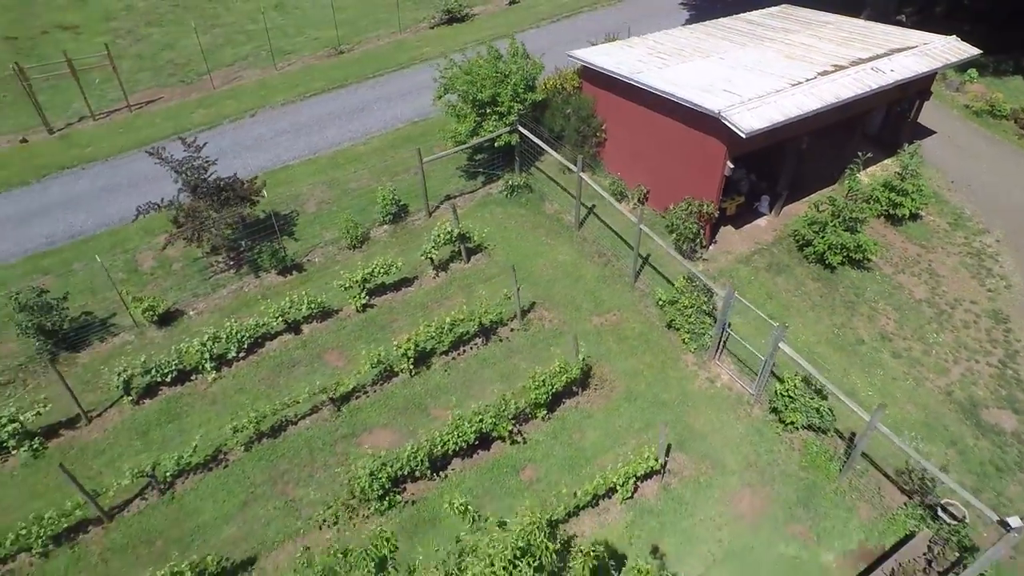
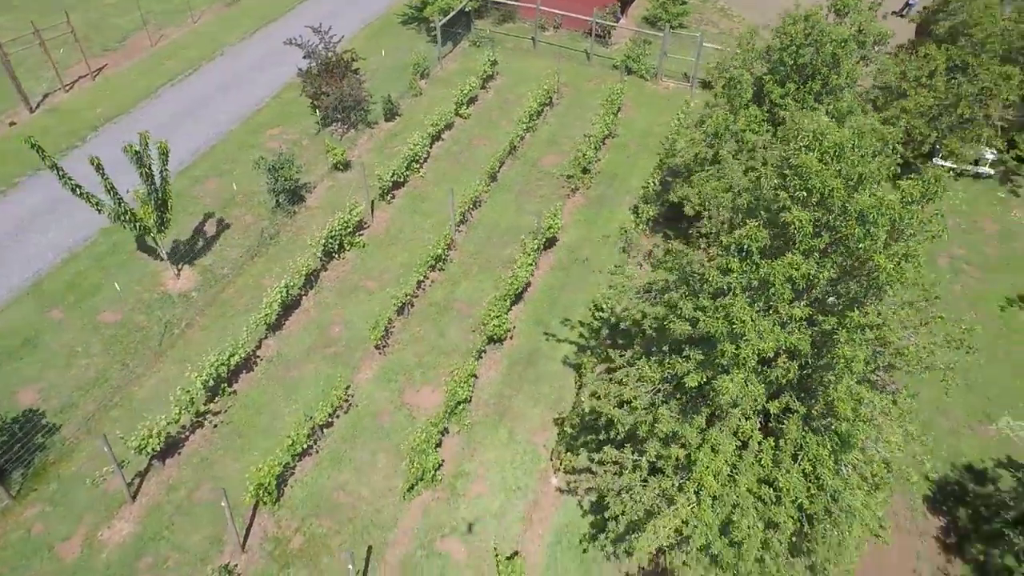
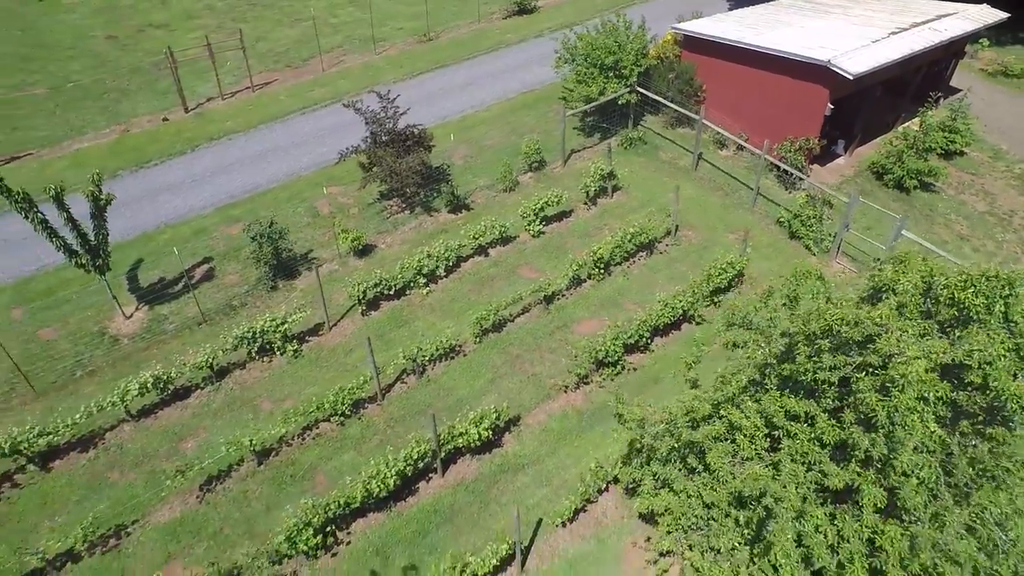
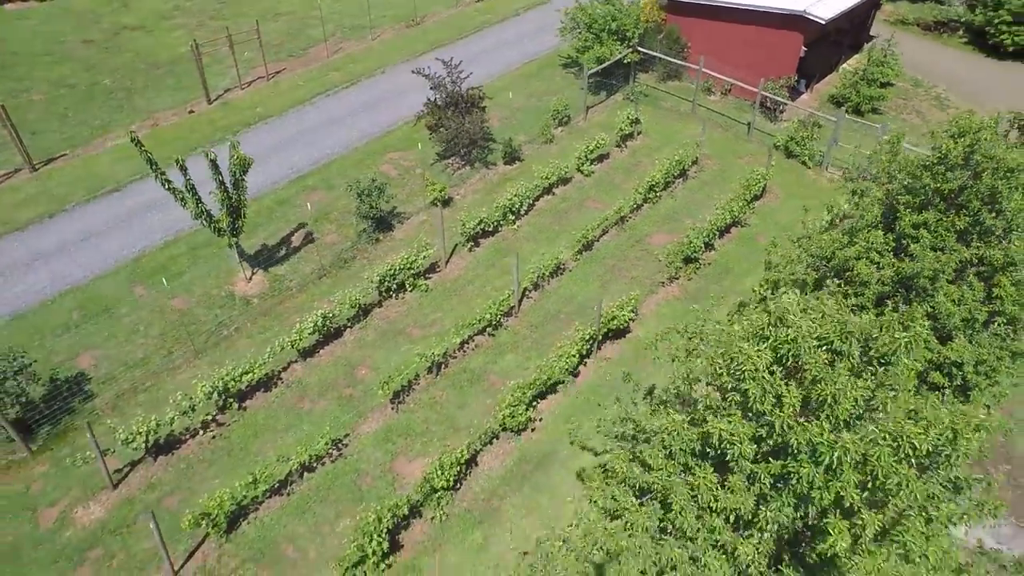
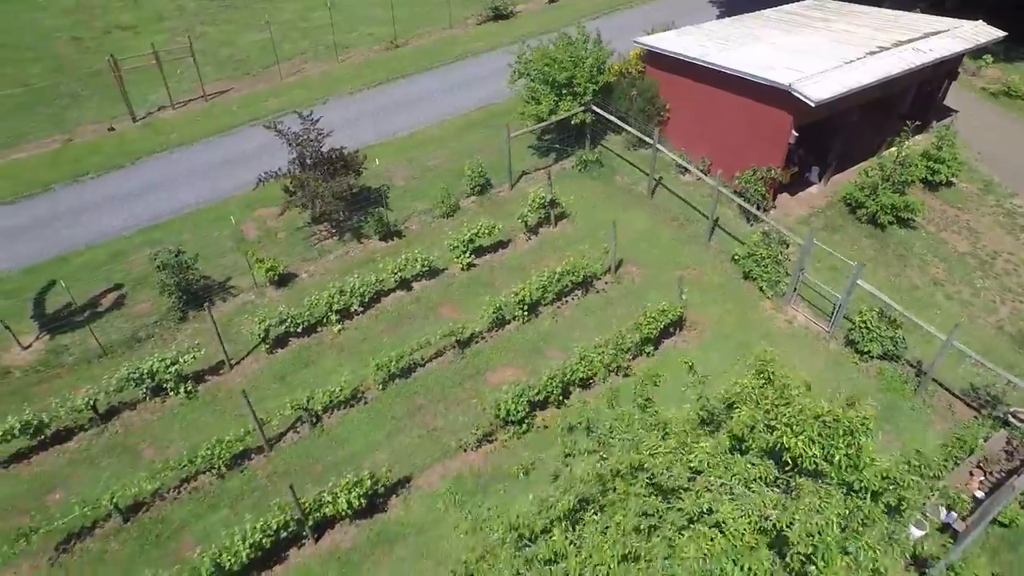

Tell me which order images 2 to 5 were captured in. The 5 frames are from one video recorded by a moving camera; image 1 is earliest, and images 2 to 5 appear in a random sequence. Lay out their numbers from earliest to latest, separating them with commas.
5, 3, 4, 2
